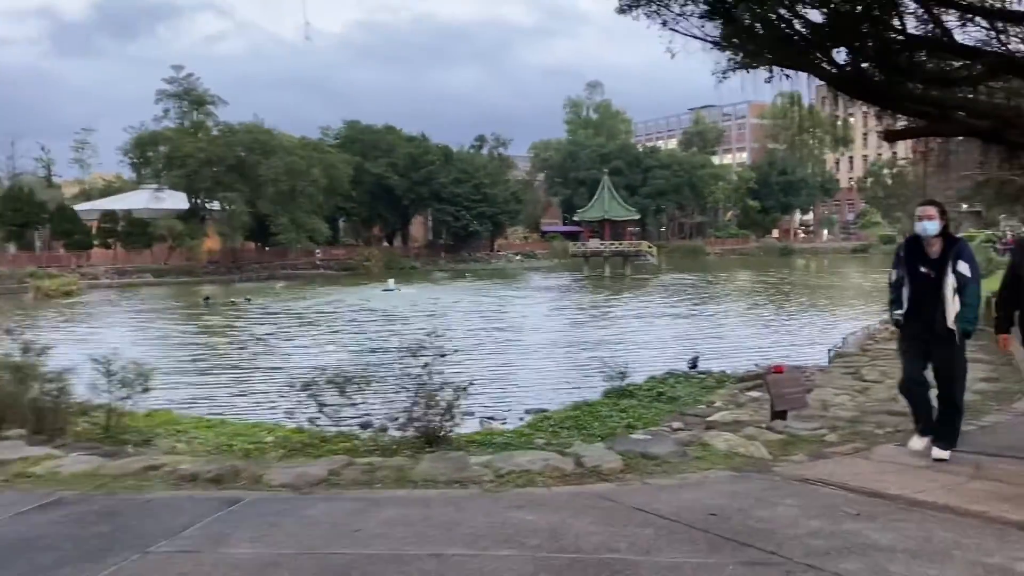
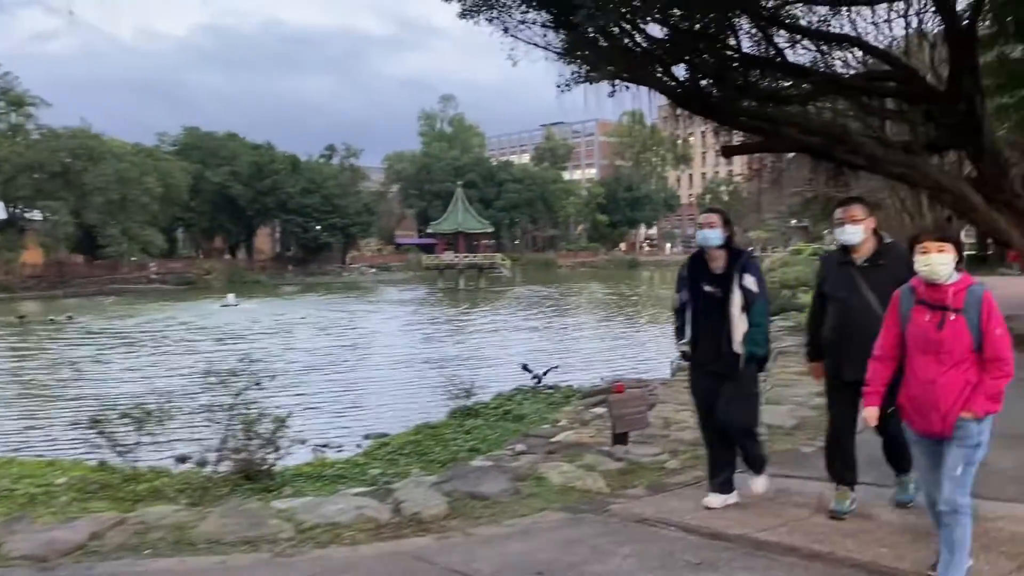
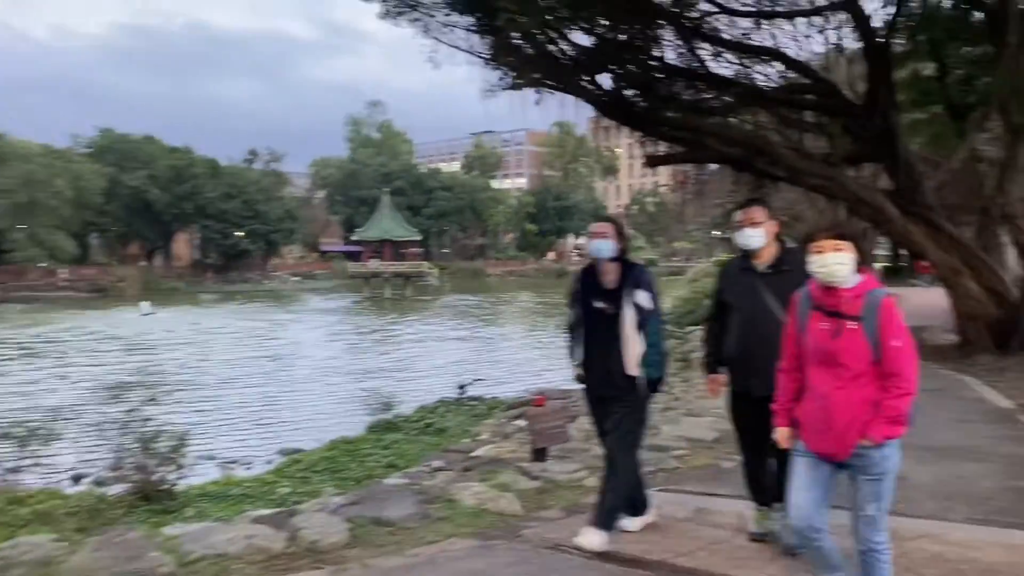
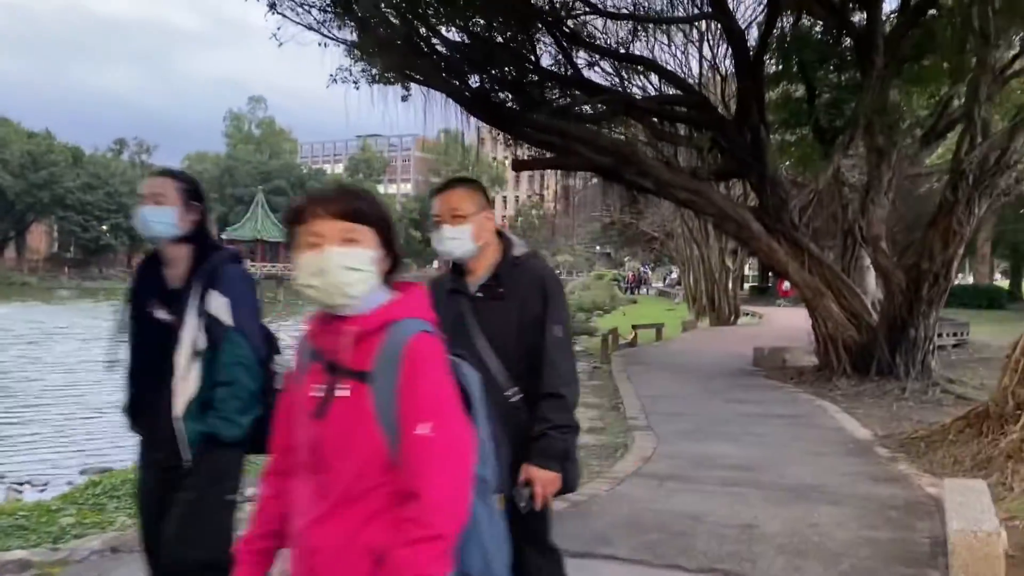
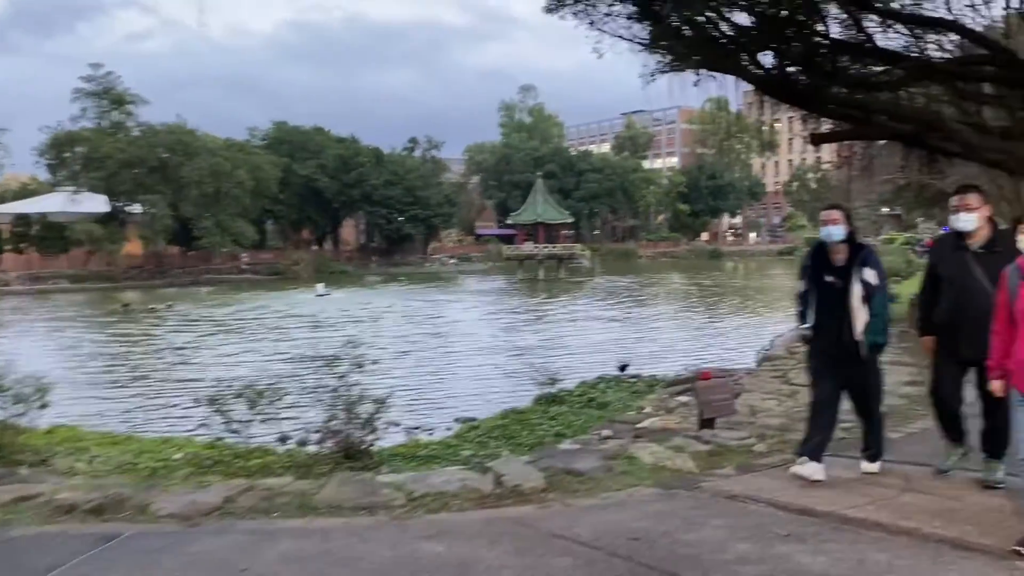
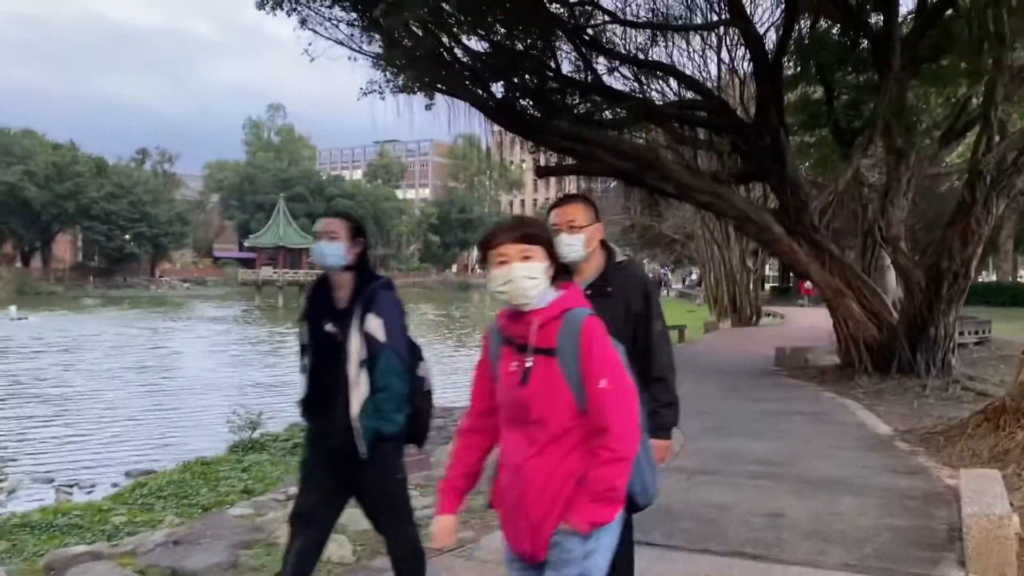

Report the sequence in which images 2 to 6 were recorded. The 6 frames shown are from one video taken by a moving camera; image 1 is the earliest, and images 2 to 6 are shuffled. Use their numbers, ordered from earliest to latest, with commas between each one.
5, 2, 3, 6, 4
